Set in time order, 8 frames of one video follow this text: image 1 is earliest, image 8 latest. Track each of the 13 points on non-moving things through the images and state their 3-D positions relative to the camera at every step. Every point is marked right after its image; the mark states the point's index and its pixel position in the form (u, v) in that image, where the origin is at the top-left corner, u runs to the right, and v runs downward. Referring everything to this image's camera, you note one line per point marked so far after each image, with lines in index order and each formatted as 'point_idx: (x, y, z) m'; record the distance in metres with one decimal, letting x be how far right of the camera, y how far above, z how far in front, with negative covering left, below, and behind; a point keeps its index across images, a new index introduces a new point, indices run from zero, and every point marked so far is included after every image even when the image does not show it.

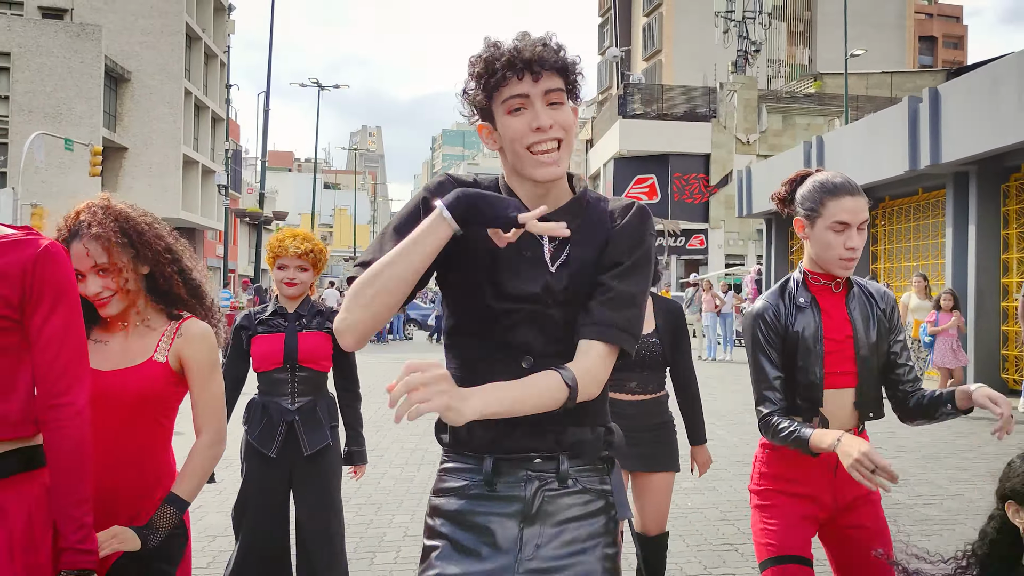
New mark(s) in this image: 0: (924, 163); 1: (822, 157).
0: (+5.0, +1.5, +12.8) m
1: (+4.8, +2.0, +16.2) m
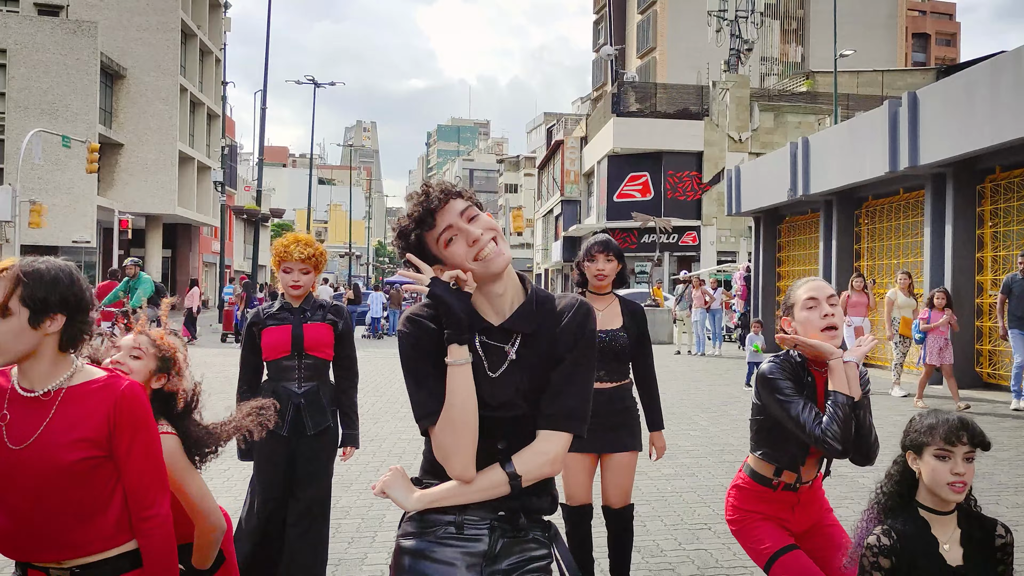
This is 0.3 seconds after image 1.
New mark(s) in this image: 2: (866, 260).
0: (+4.9, +1.6, +13.2) m
1: (+4.7, +2.1, +16.6) m
2: (+5.5, +0.4, +16.3) m
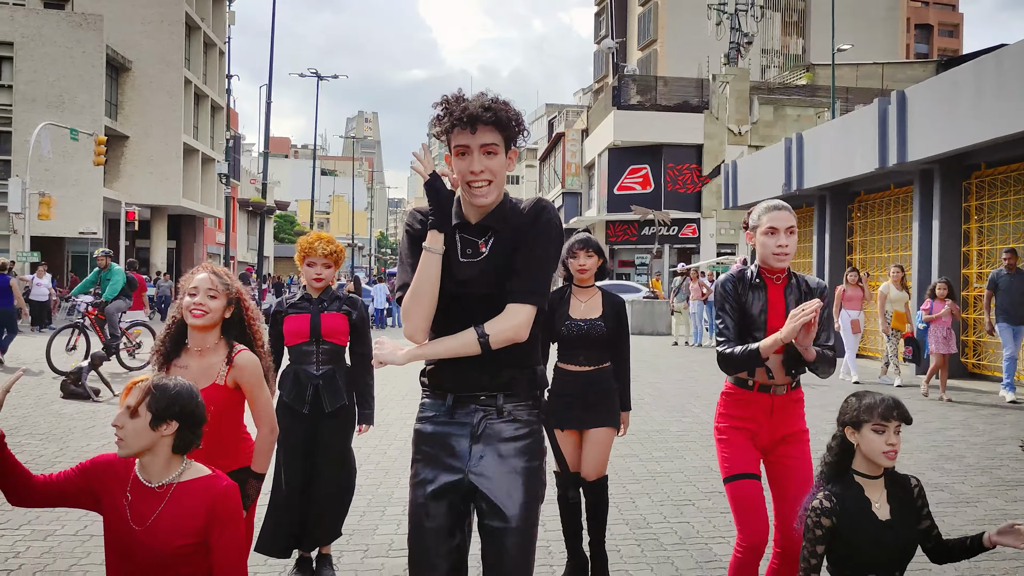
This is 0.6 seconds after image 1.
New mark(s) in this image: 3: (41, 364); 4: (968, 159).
0: (+4.9, +1.7, +13.6) m
1: (+4.7, +2.2, +17.0) m
2: (+5.5, +0.6, +16.7) m
3: (-6.6, -1.1, +14.9) m
4: (+5.6, +1.6, +12.9) m
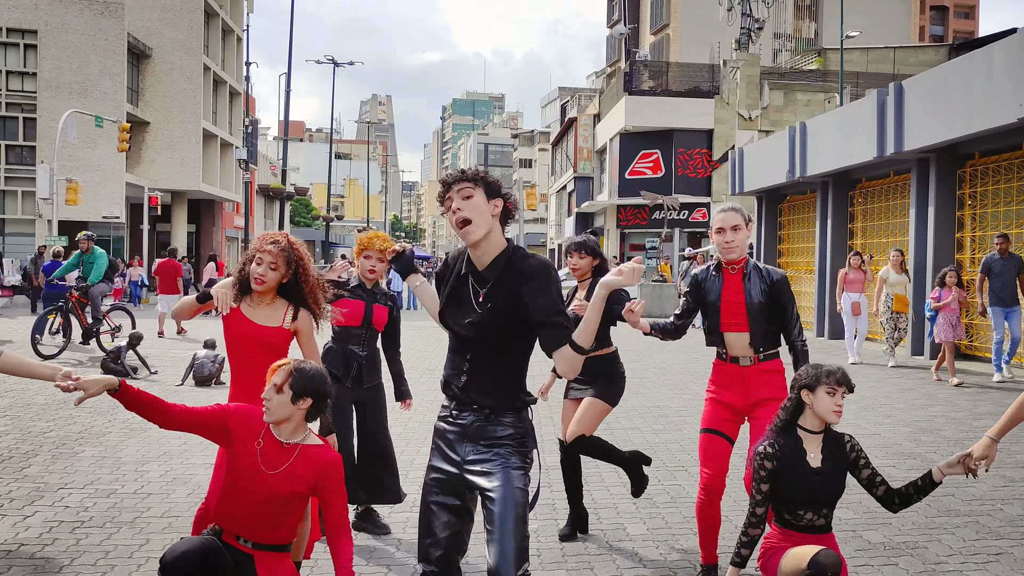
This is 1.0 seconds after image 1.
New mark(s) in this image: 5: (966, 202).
0: (+5.1, +1.9, +14.1) m
1: (+4.9, +2.4, +17.5) m
2: (+5.7, +0.8, +17.3) m
3: (-6.5, -0.8, +15.7) m
4: (+5.8, +1.8, +13.5) m
5: (+6.0, +1.1, +13.8) m
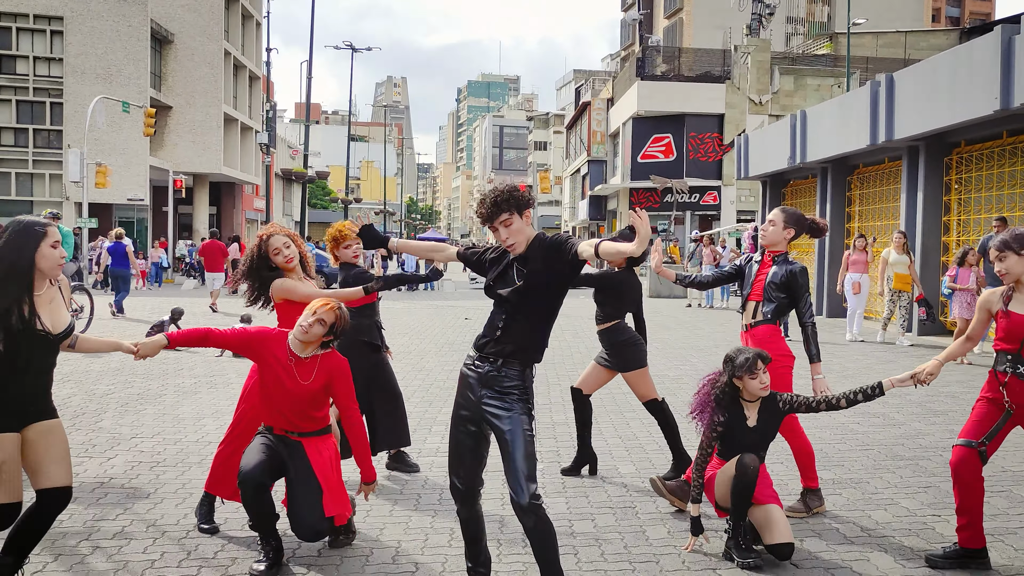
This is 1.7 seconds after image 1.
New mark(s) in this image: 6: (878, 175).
0: (+5.3, +2.2, +15.0) m
1: (+5.1, +2.8, +18.4) m
2: (+6.0, +1.2, +18.1) m
3: (-6.2, -0.5, +16.7) m
4: (+6.0, +2.1, +14.3) m
5: (+6.2, +1.4, +14.6) m
6: (+6.0, +1.9, +17.1) m
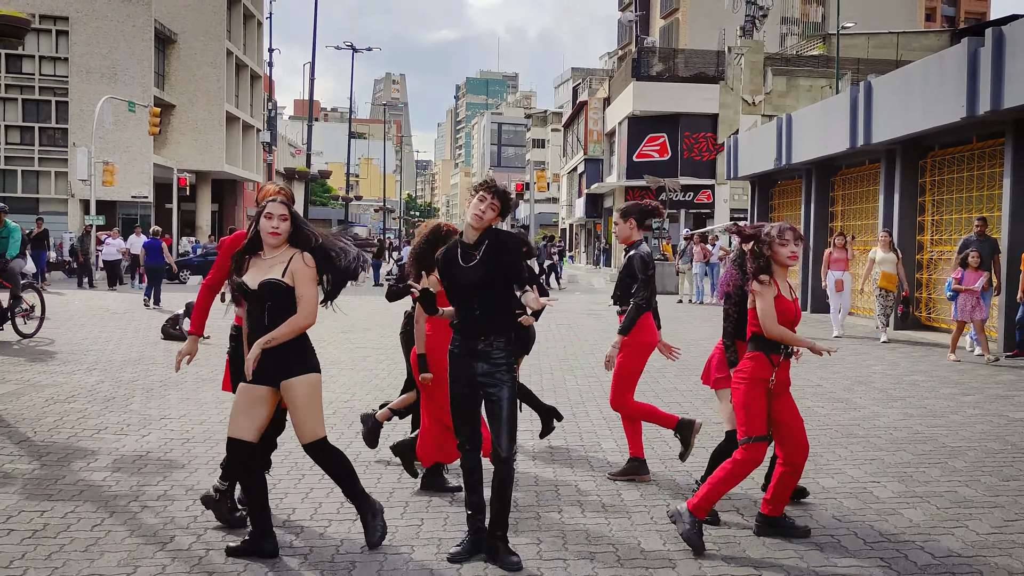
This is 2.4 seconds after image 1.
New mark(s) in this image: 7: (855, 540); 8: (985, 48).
0: (+5.2, +2.2, +15.7) m
1: (+5.1, +2.8, +19.1) m
2: (+5.9, +1.2, +18.9) m
3: (-6.3, -0.4, +17.4) m
4: (+5.9, +2.1, +15.0) m
5: (+6.1, +1.5, +15.4) m
6: (+5.9, +1.9, +17.9) m
7: (+1.6, -1.2, +4.9) m
8: (+5.5, +2.8, +12.2) m
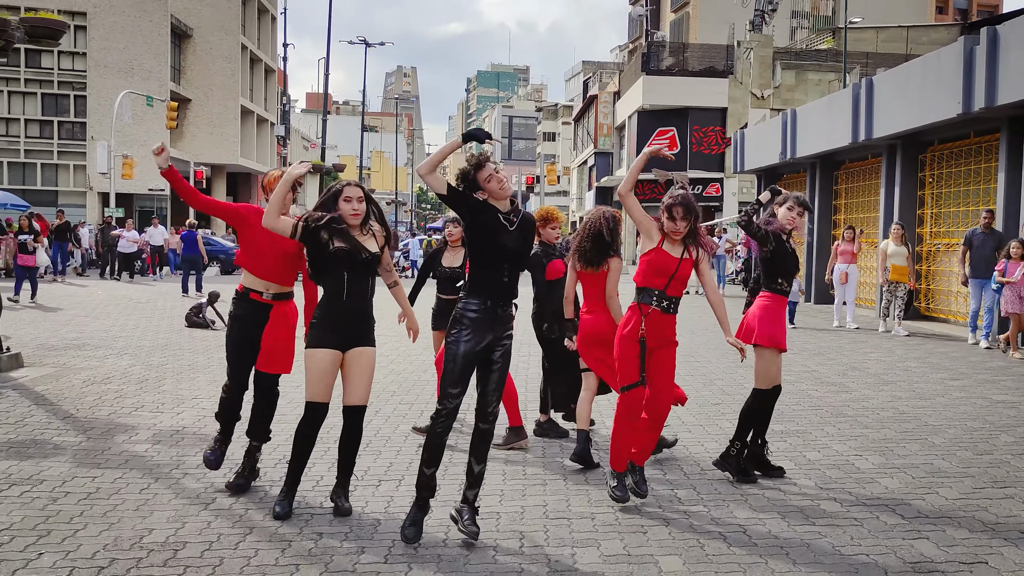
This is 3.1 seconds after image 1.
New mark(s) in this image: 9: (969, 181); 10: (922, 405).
0: (+5.4, +2.3, +16.1) m
1: (+5.3, +3.0, +19.5) m
2: (+6.1, +1.4, +19.3) m
3: (-6.1, -0.3, +18.0) m
4: (+6.1, +2.2, +15.5) m
5: (+6.3, +1.6, +15.8) m
6: (+6.1, +2.1, +18.3) m
7: (+1.6, -1.1, +5.4) m
8: (+5.6, +2.9, +12.6) m
9: (+6.4, +1.5, +14.7) m
10: (+3.2, -0.9, +8.2) m
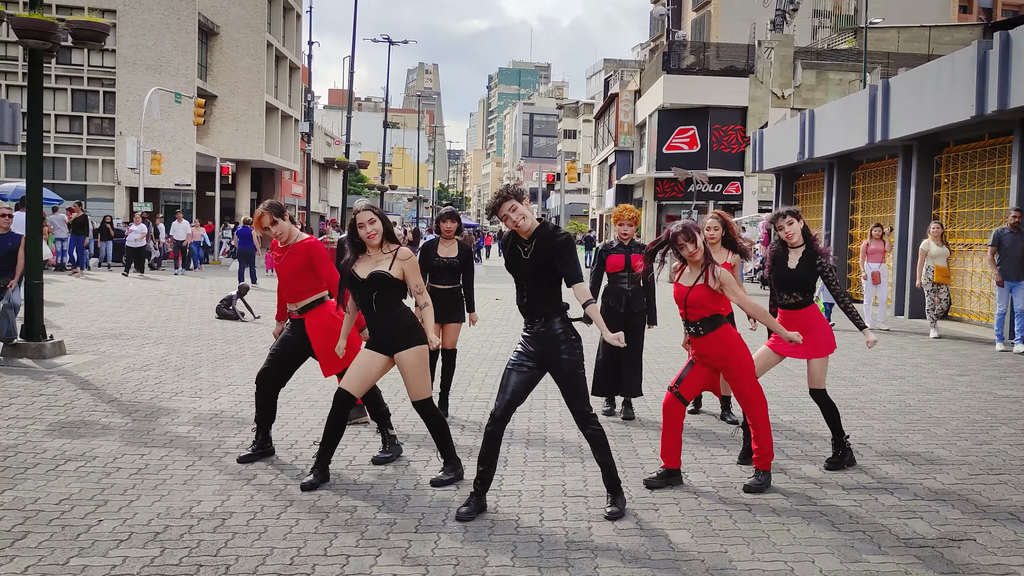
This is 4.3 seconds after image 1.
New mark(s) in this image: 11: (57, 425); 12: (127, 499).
0: (+5.7, +2.4, +16.4) m
1: (+5.7, +3.0, +19.8) m
2: (+6.5, +1.4, +19.5) m
3: (-5.8, -0.1, +18.5) m
4: (+6.4, +2.3, +15.7) m
5: (+6.6, +1.6, +16.1) m
6: (+6.5, +2.1, +18.5) m
7: (+1.8, -1.1, +5.7) m
8: (+5.9, +2.9, +12.8) m
9: (+6.7, +1.5, +14.9) m
10: (+3.4, -0.9, +8.5) m
11: (-3.1, -0.9, +7.1) m
12: (-2.0, -1.1, +5.4) m
